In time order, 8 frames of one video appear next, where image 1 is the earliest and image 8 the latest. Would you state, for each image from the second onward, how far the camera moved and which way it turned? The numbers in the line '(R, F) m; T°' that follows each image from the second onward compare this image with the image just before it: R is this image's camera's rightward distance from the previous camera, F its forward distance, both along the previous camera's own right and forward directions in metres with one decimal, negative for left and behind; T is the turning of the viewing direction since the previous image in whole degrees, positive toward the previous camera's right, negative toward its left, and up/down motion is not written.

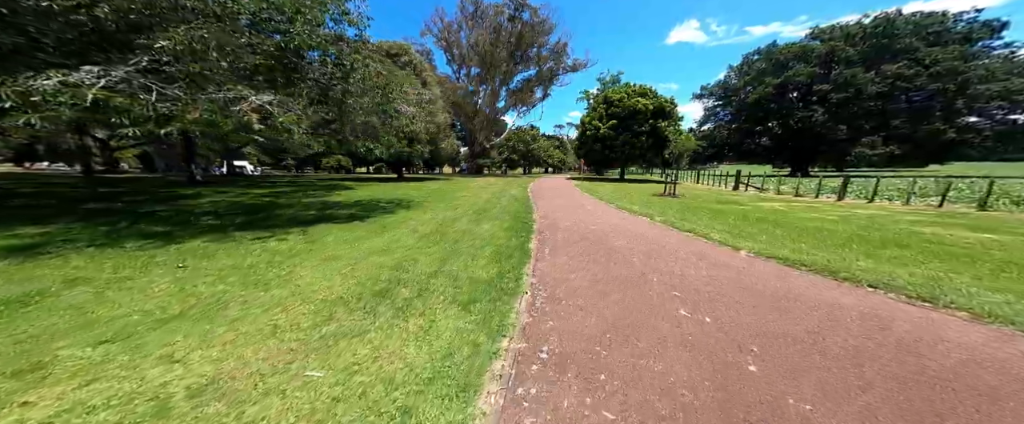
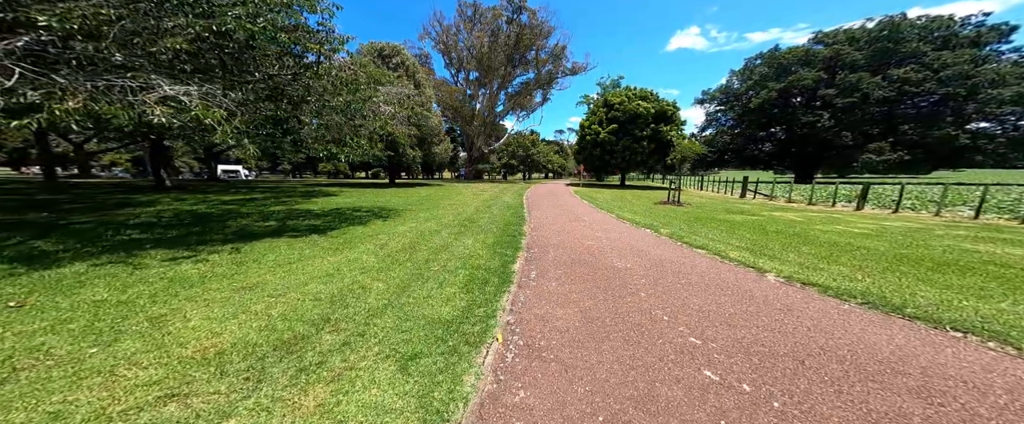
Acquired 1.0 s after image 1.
(+0.4, +1.3) m; 0°
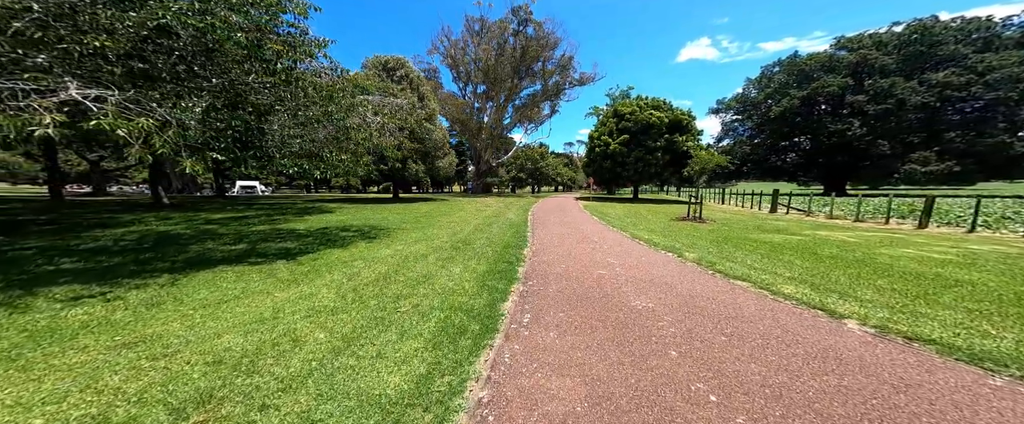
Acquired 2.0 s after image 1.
(+0.4, +1.3) m; -2°
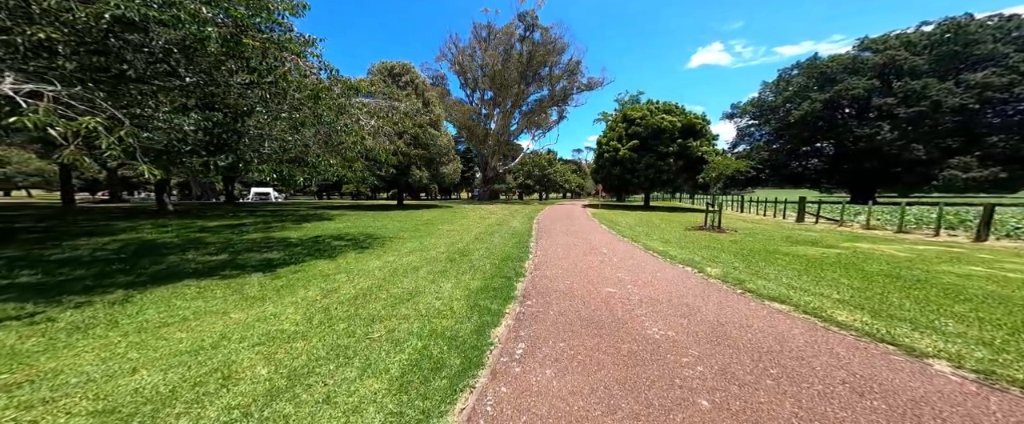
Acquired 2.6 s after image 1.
(+0.2, +0.8) m; -2°
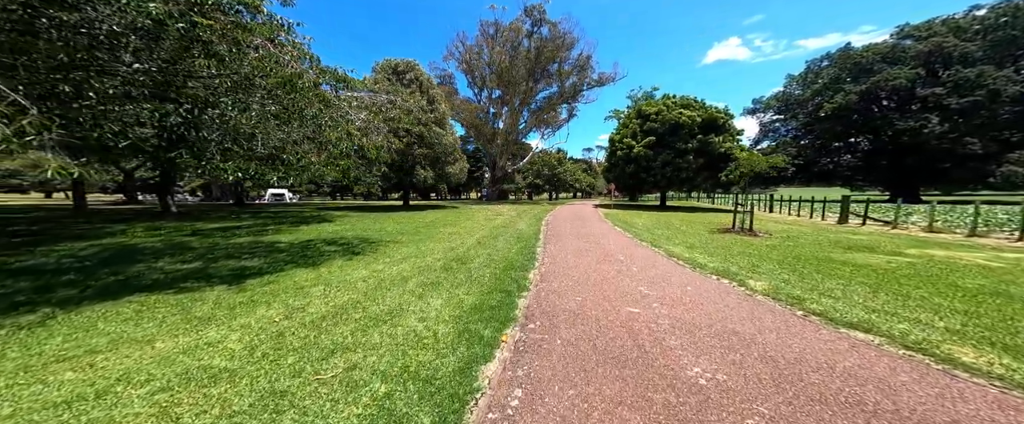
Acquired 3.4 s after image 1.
(+0.2, +1.1) m; -2°
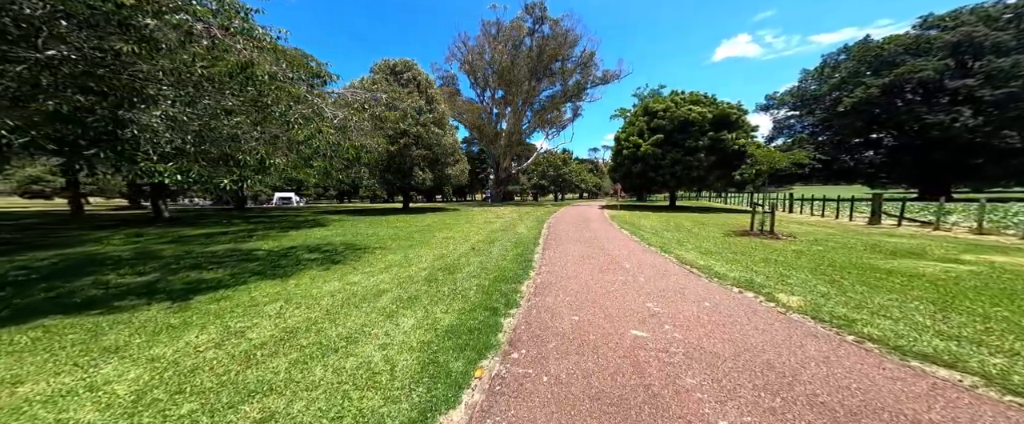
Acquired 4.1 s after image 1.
(+0.3, +0.9) m; -1°
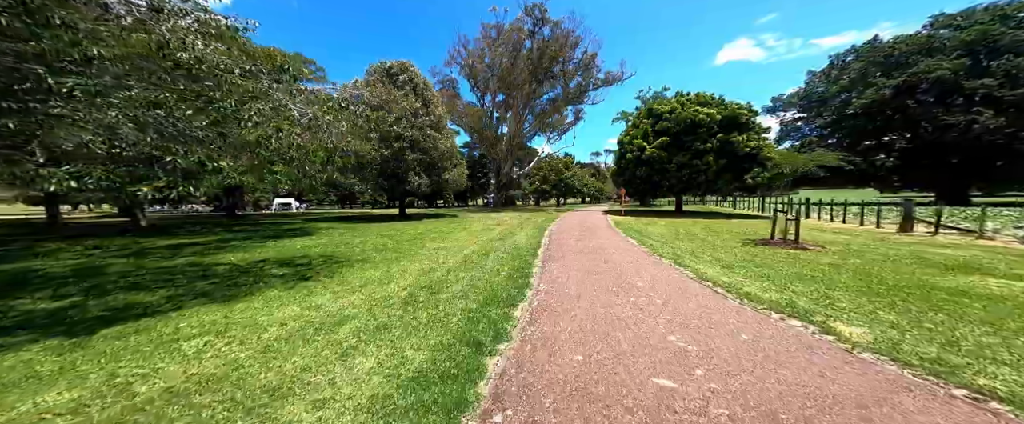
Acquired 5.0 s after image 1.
(+0.2, +1.0) m; 0°
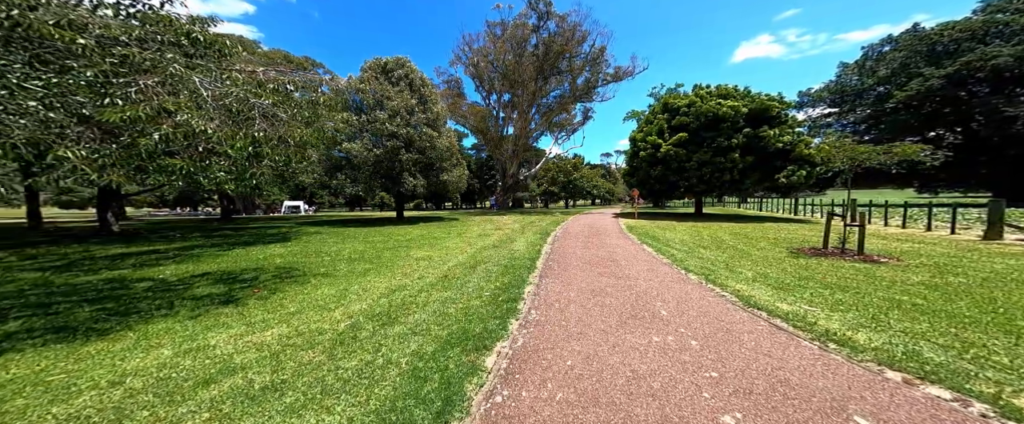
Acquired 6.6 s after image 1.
(+0.5, +1.7) m; -2°
